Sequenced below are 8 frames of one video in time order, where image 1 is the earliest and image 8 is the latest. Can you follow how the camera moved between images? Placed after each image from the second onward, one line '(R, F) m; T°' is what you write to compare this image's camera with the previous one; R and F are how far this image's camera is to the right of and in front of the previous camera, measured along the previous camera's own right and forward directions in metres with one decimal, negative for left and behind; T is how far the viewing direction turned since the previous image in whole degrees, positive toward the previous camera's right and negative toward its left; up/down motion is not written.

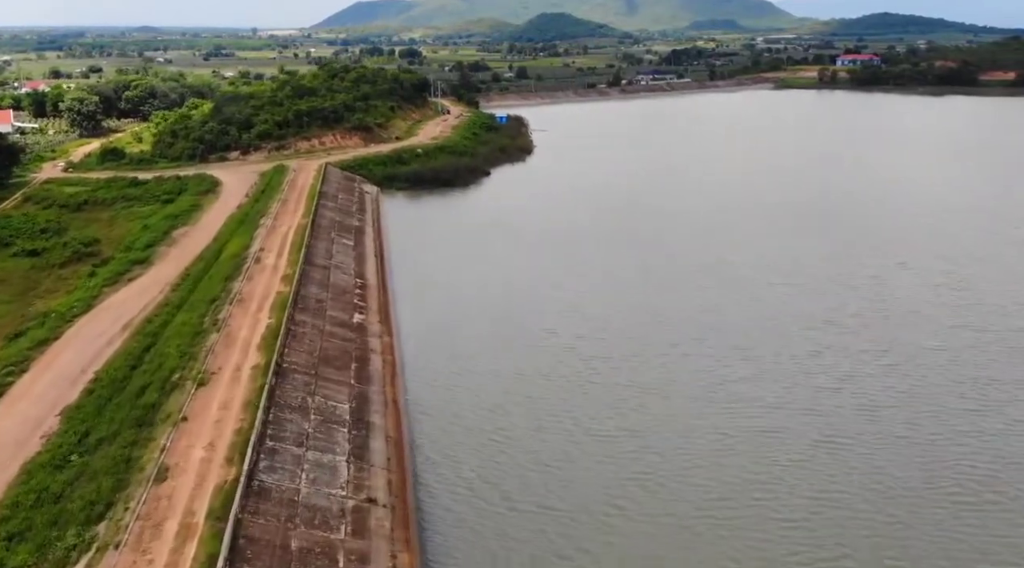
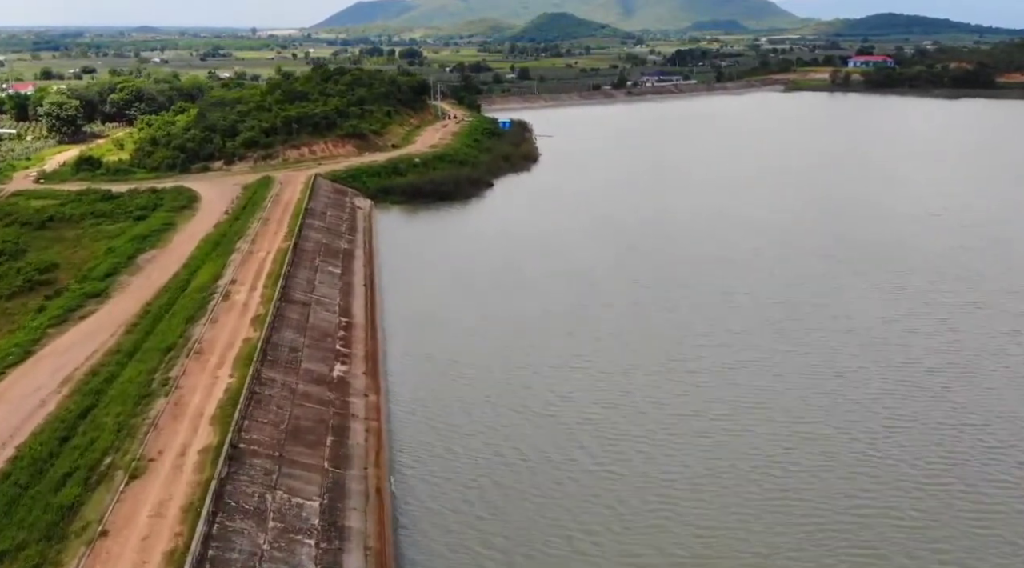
(-0.1, +2.8) m; 0°
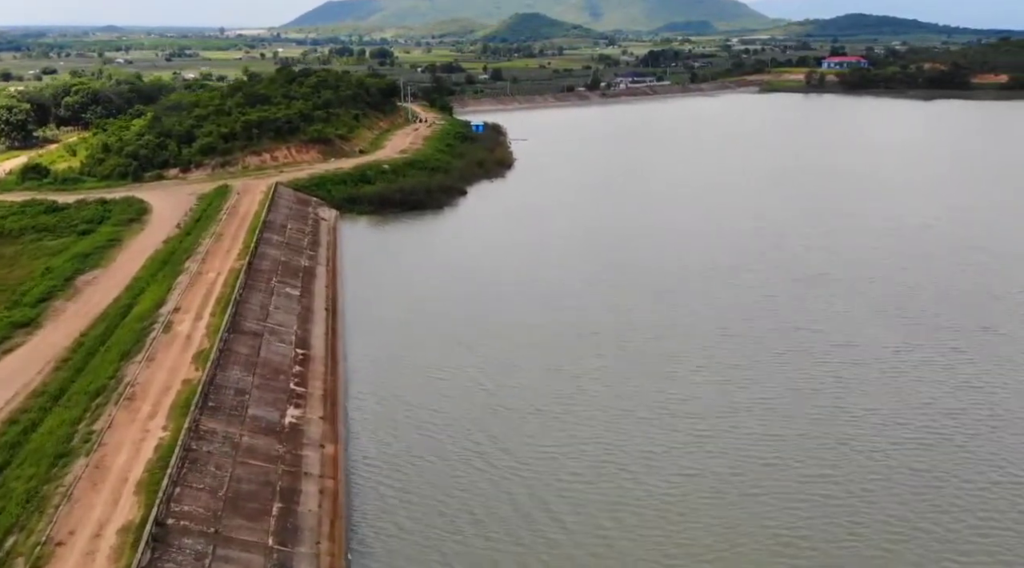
(0.0, +1.7) m; +2°
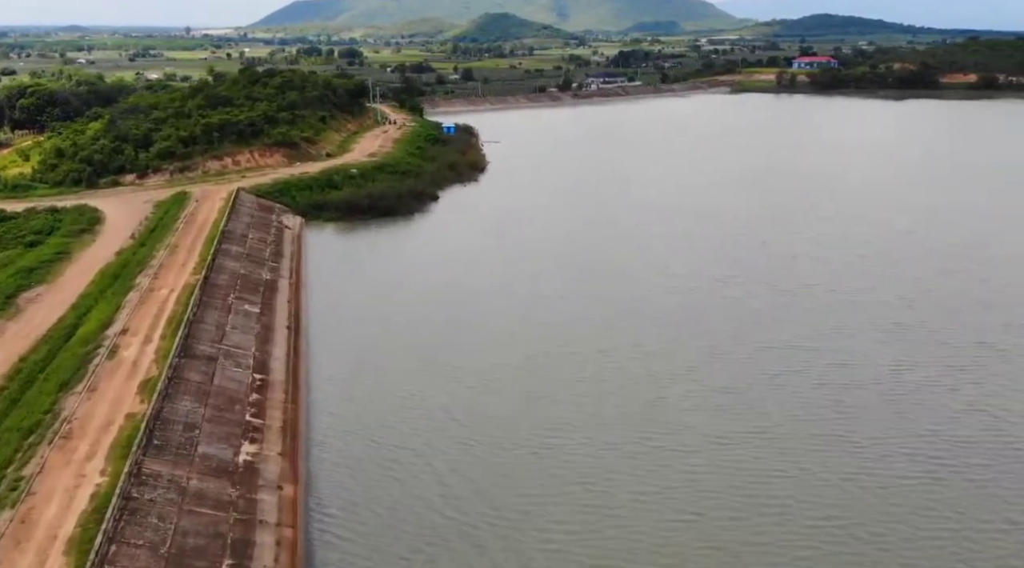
(-0.1, +1.1) m; +2°
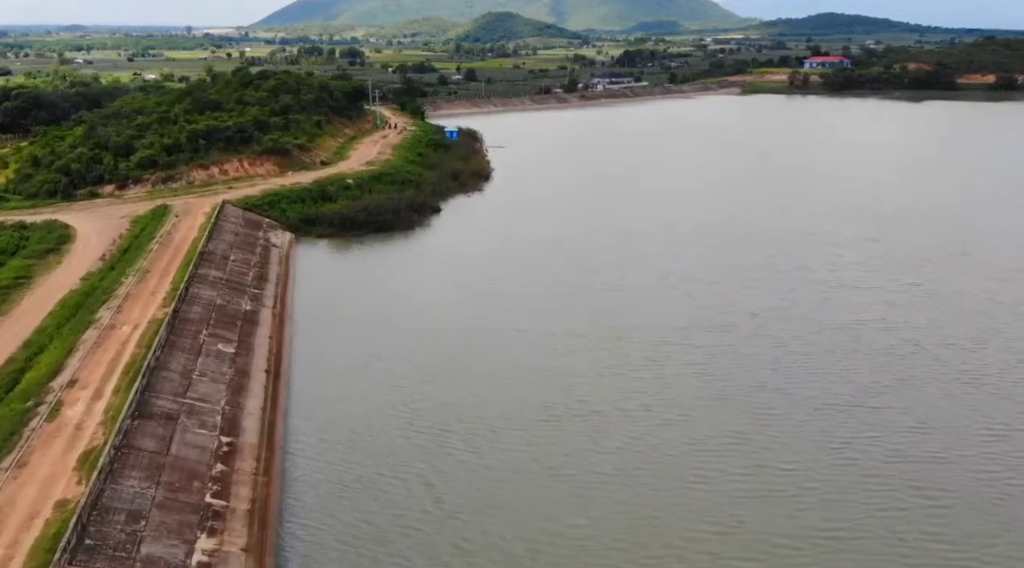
(-0.1, +2.4) m; 0°
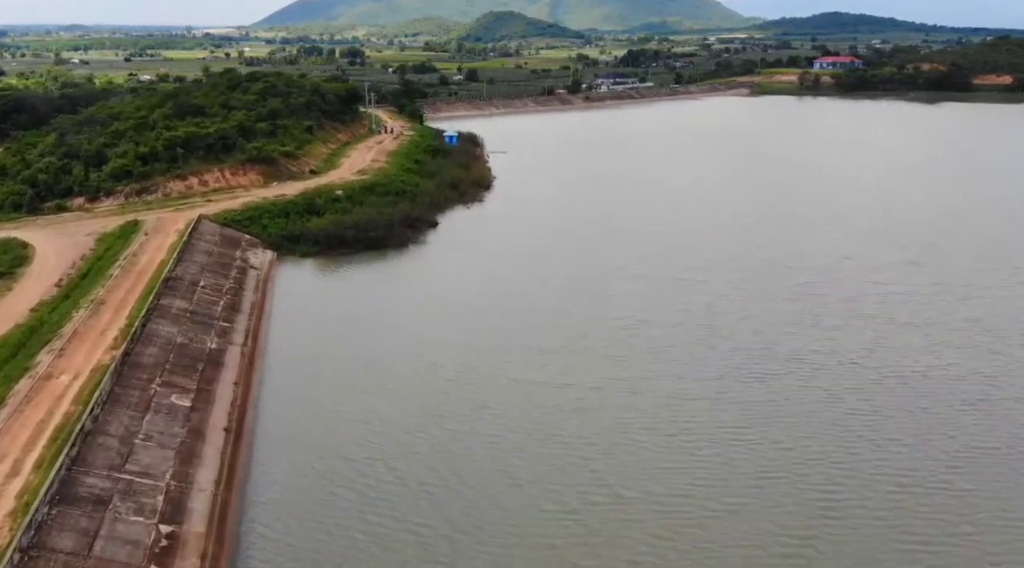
(0.0, +2.4) m; 0°
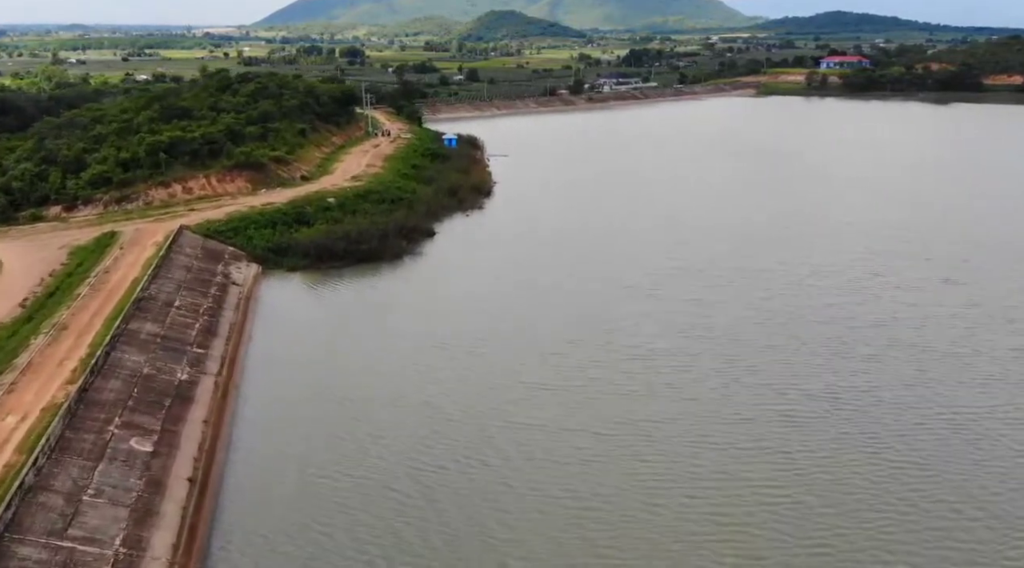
(0.0, +1.6) m; 0°
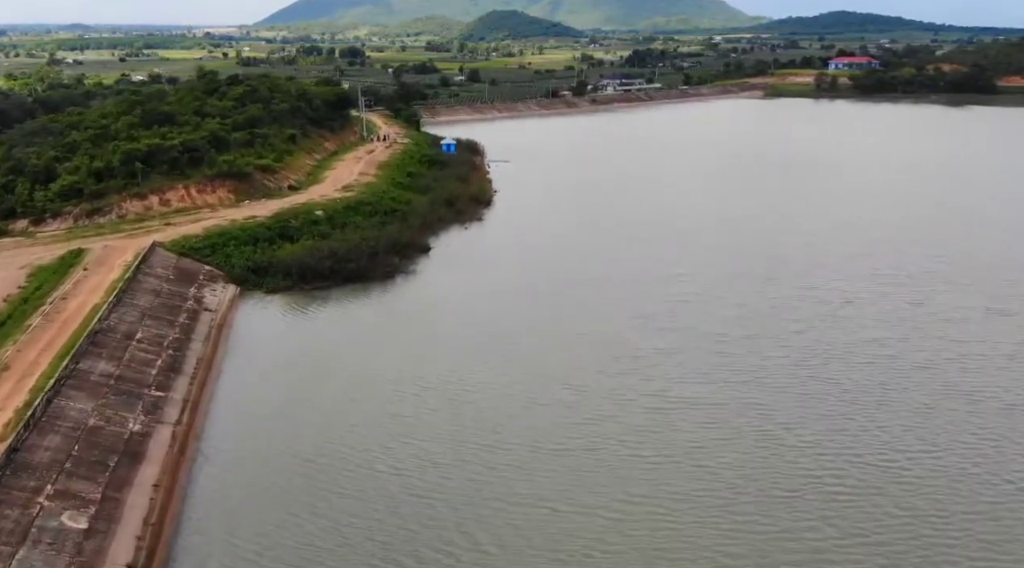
(0.0, +1.9) m; 0°
